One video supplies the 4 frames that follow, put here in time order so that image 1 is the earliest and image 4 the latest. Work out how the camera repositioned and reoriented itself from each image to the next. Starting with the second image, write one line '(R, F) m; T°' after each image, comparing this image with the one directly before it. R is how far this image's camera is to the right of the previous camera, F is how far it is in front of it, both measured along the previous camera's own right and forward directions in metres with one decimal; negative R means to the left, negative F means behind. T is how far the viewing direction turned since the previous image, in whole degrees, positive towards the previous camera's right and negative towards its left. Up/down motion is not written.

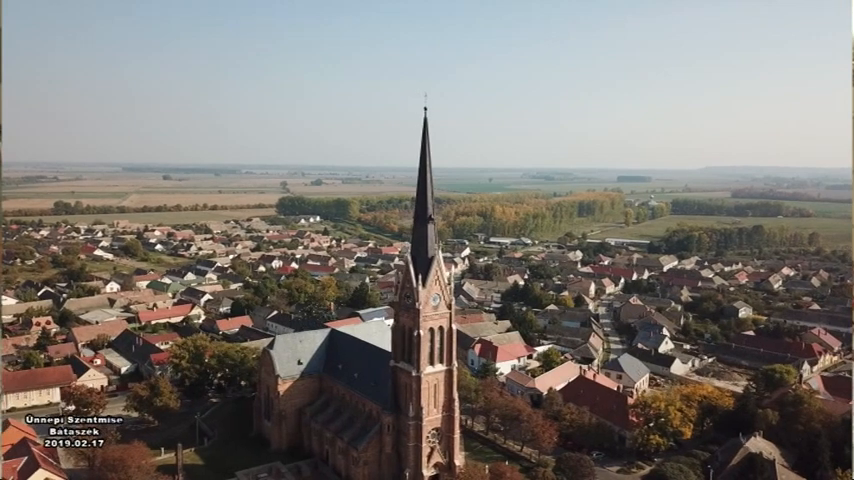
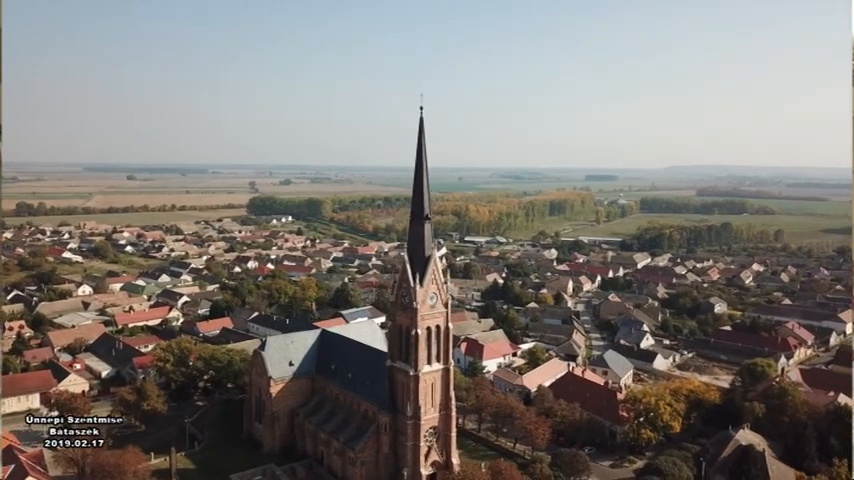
(-0.7, 0.0) m; +3°
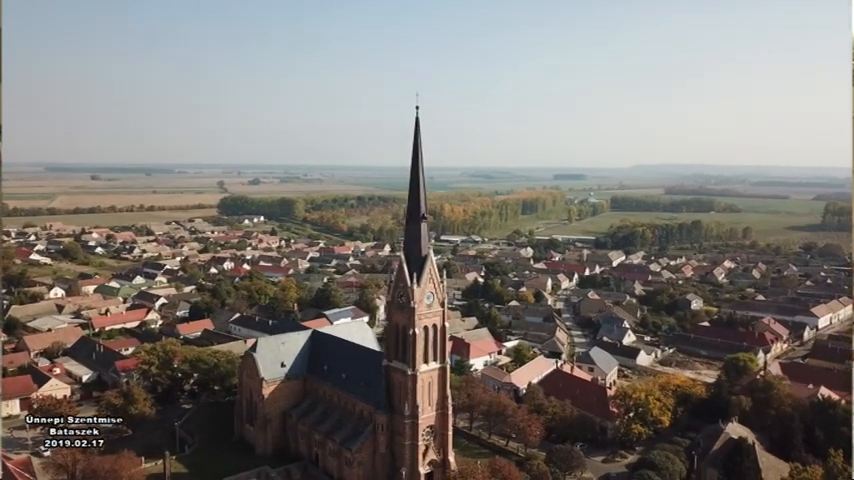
(-0.7, 0.0) m; +2°
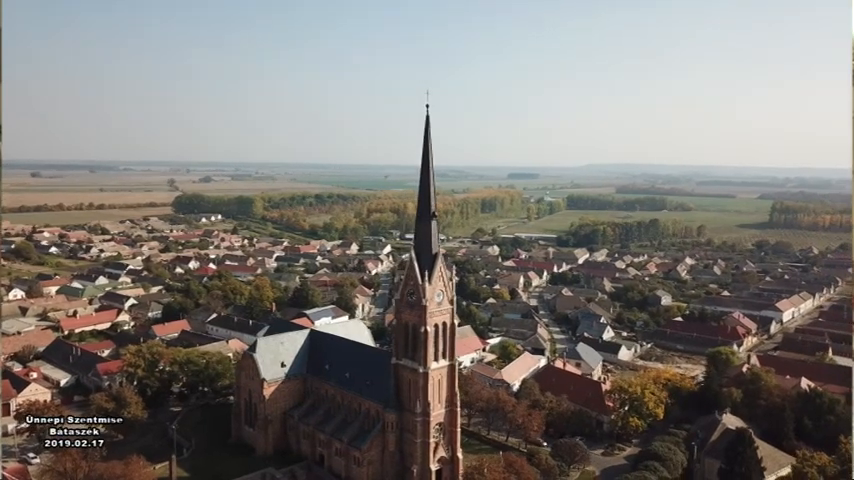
(-1.5, 0.0) m; +4°
